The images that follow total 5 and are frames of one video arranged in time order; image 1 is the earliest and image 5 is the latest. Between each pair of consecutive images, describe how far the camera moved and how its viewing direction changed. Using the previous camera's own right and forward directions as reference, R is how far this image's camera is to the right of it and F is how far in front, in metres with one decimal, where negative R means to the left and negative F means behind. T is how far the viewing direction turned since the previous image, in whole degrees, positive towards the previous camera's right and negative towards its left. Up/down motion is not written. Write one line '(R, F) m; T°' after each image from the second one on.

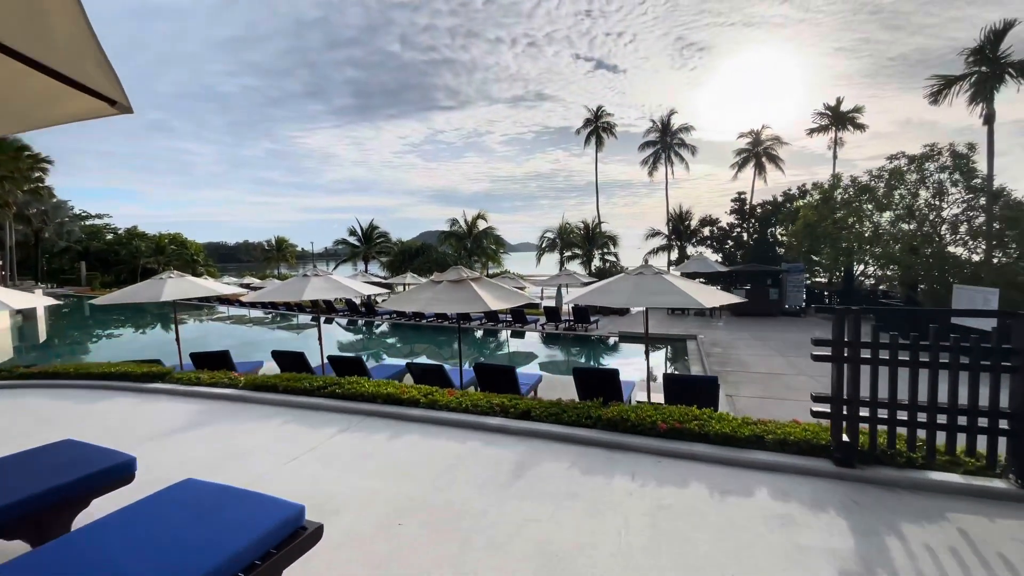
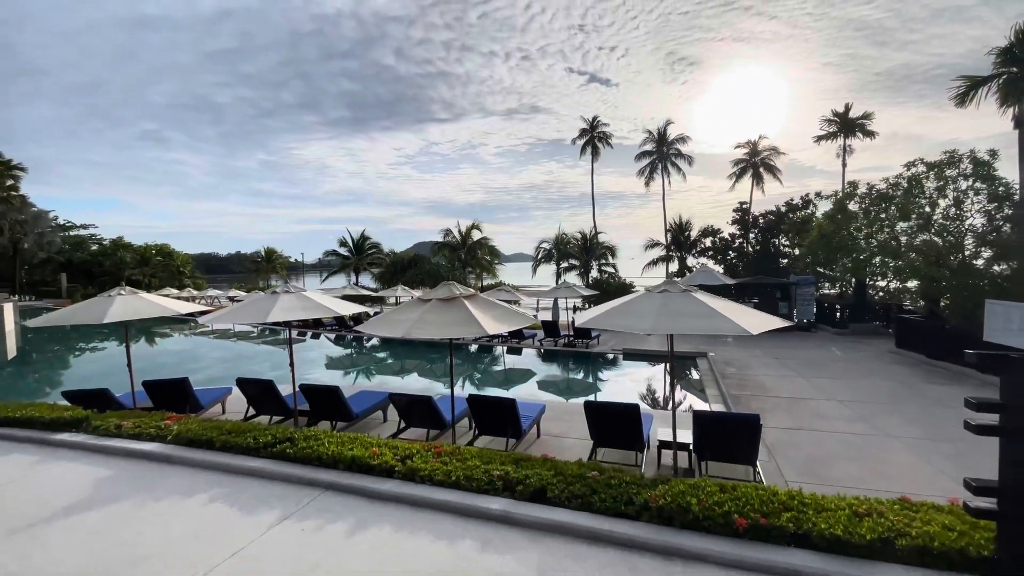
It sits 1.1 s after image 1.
(-0.1, +0.7) m; +1°
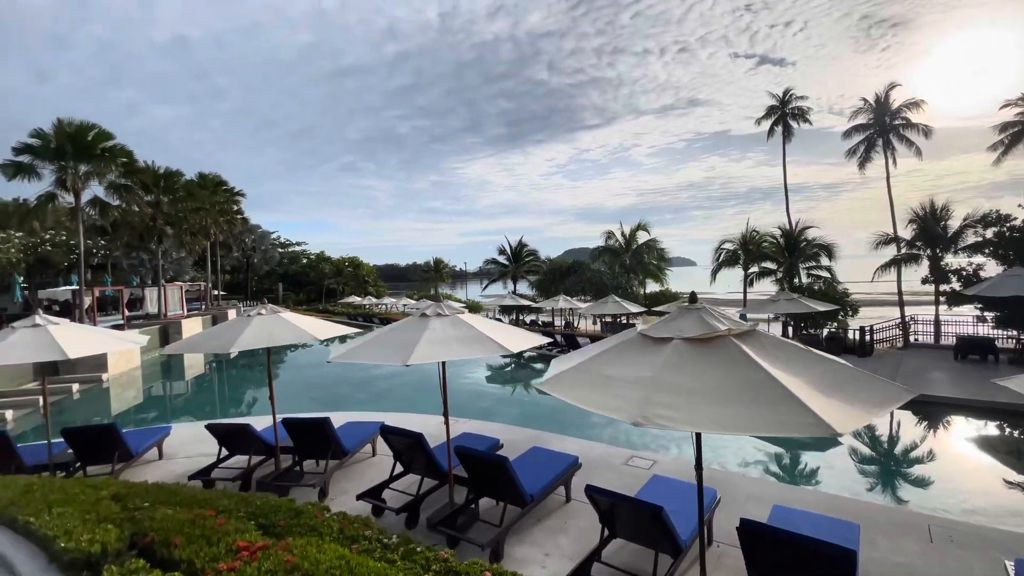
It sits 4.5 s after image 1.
(-0.8, +1.9) m; -18°
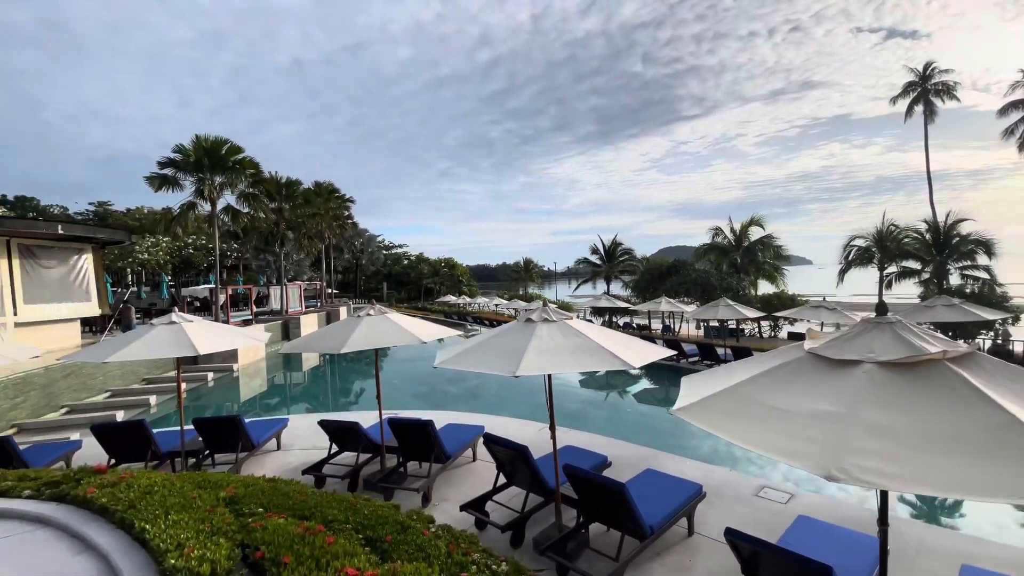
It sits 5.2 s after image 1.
(-0.2, +0.3) m; -11°
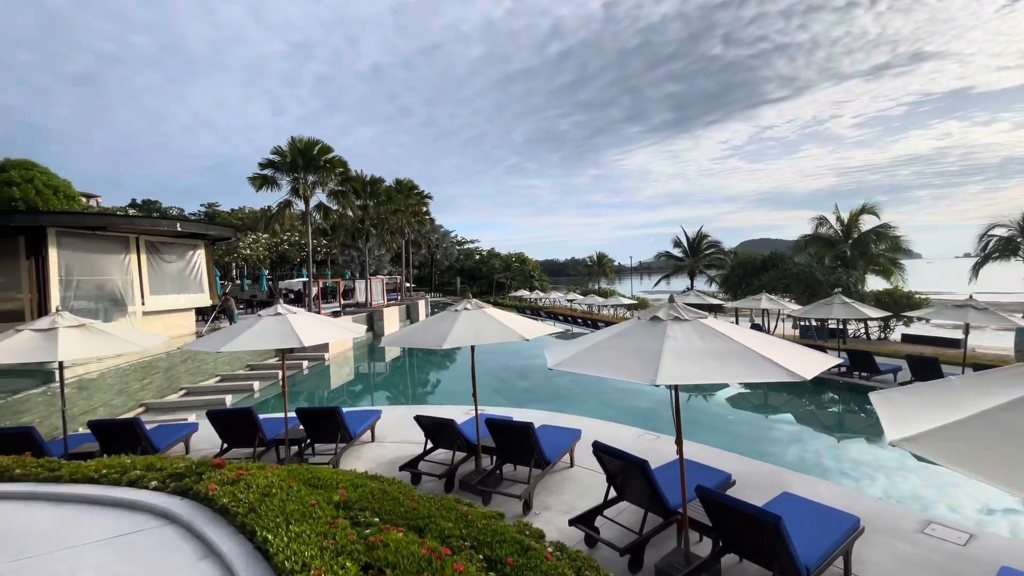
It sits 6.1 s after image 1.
(-0.3, +0.3) m; -8°
